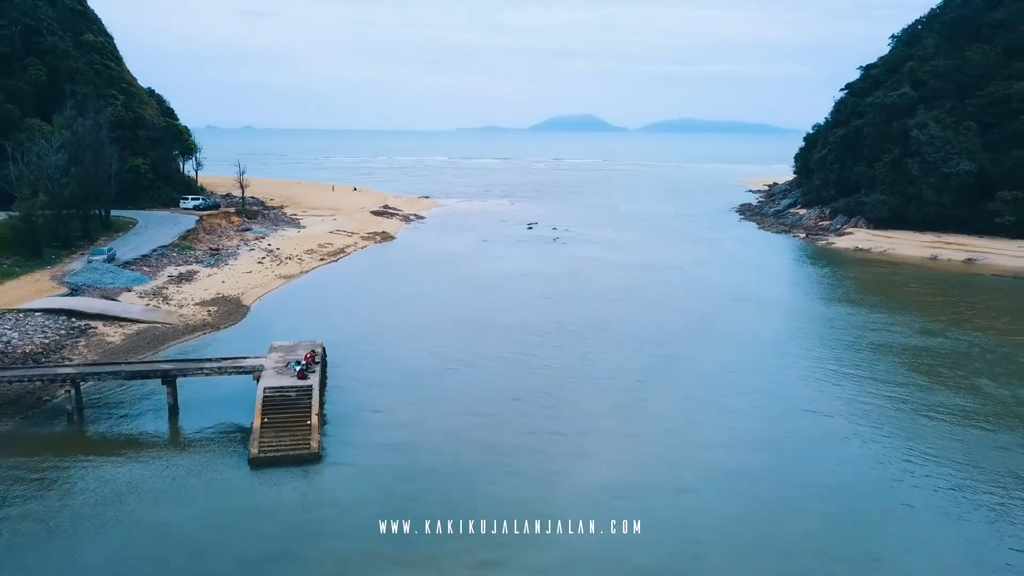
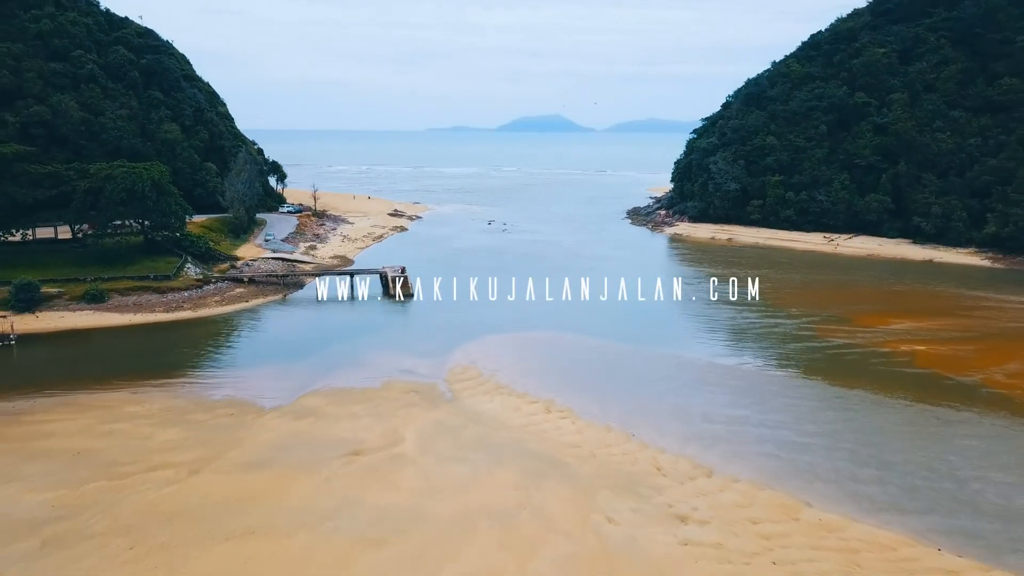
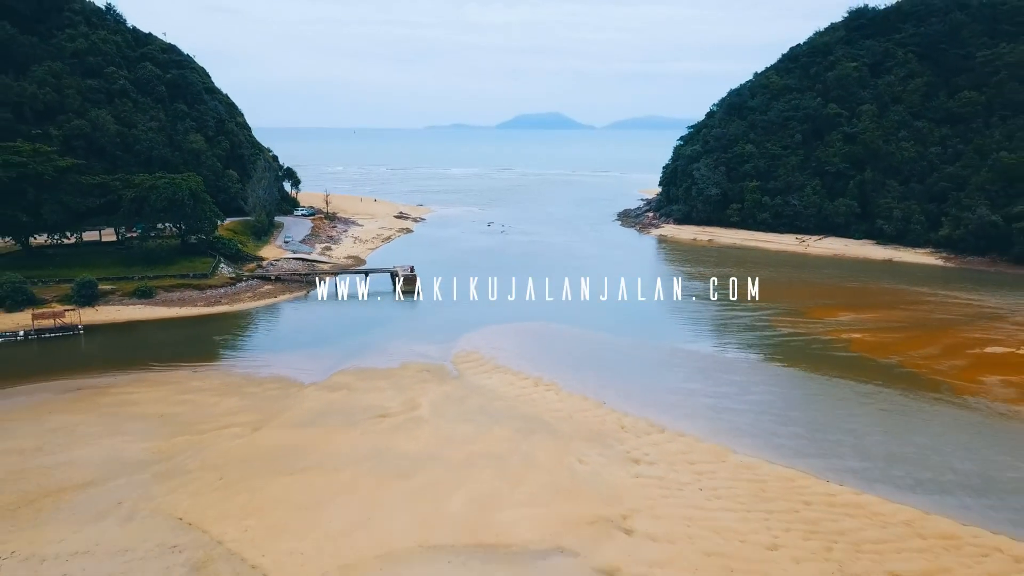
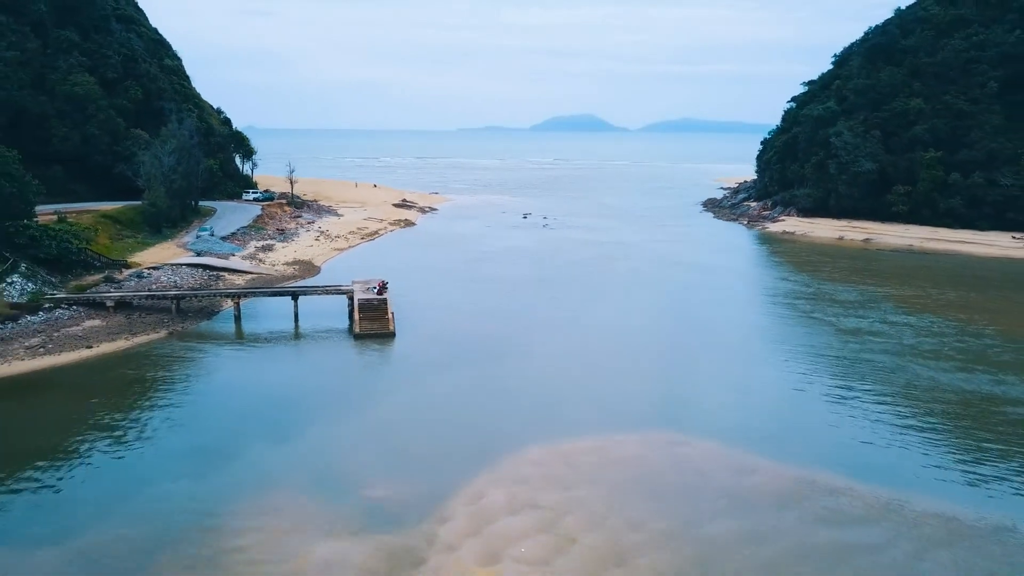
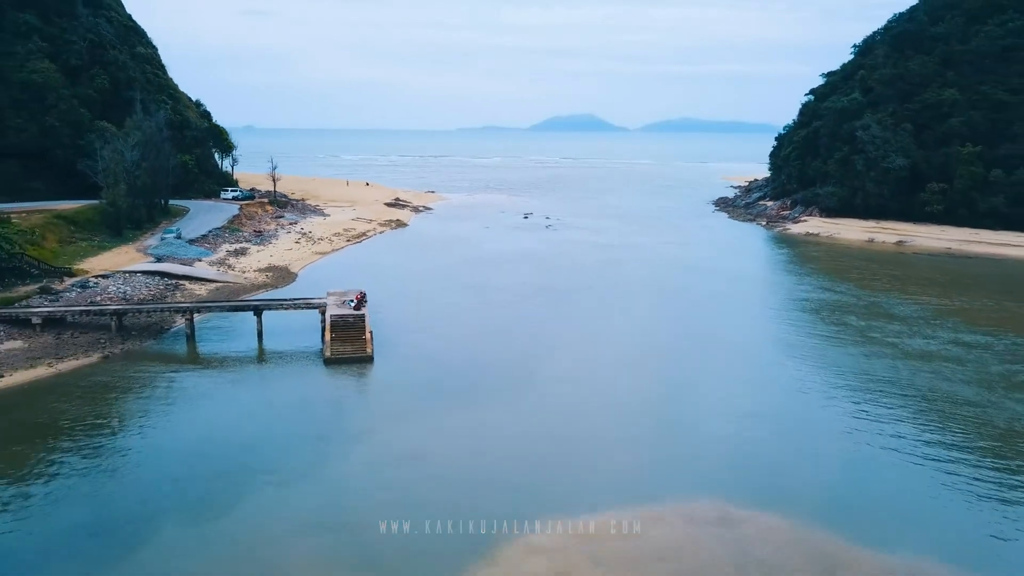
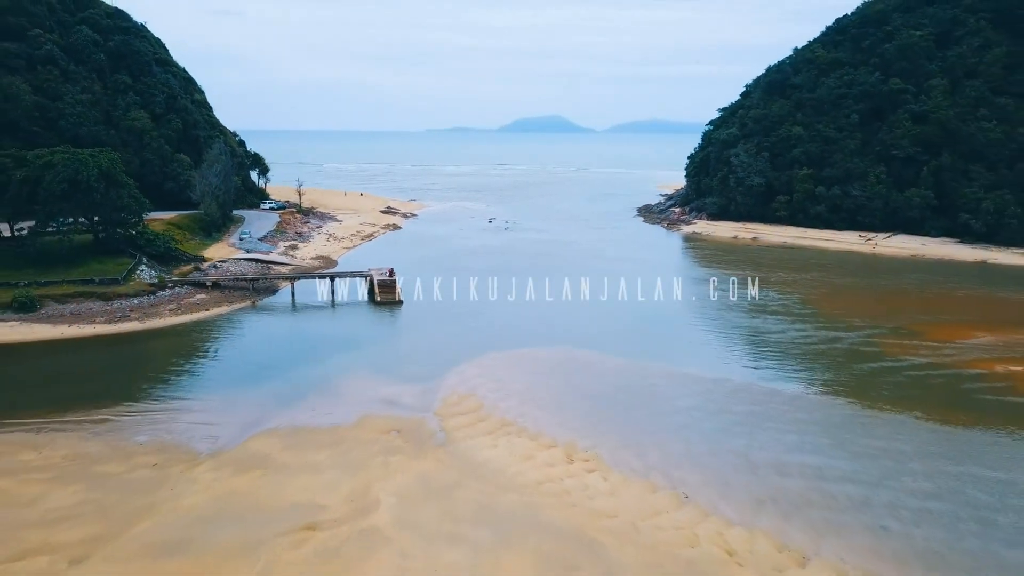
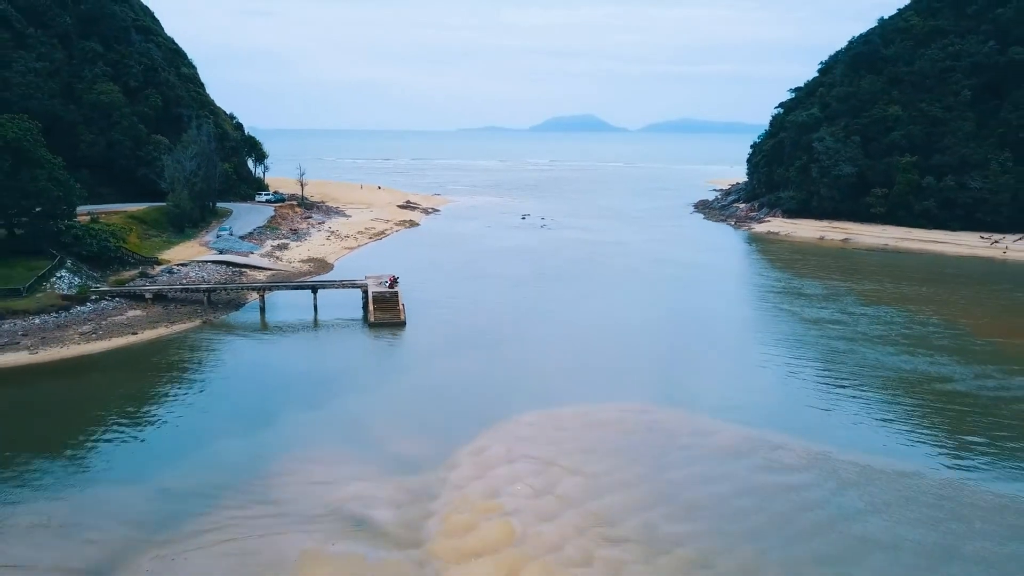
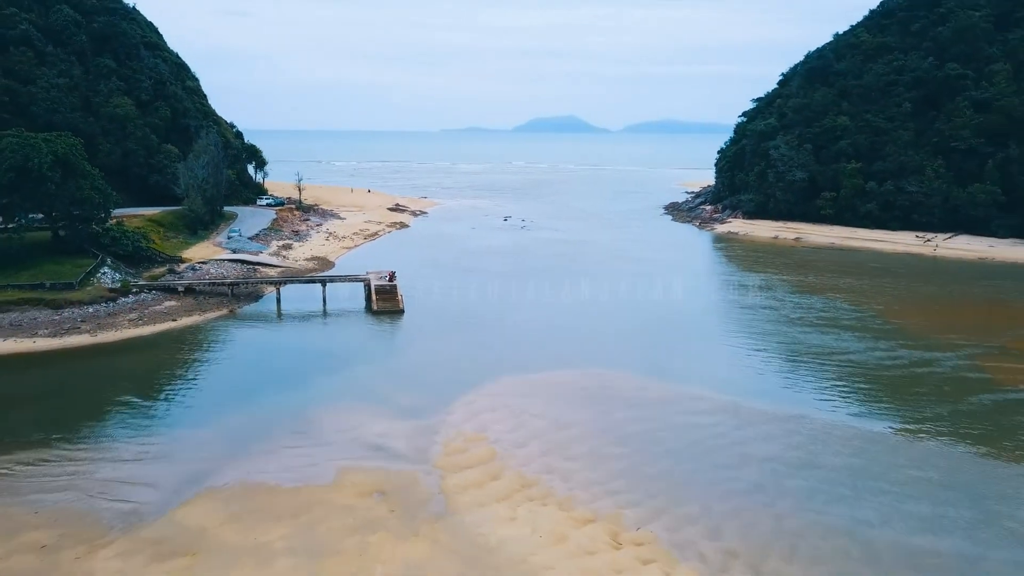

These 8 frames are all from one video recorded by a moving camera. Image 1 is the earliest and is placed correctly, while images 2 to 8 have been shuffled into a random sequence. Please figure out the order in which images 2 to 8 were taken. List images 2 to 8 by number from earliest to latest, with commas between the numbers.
5, 4, 7, 8, 6, 2, 3
